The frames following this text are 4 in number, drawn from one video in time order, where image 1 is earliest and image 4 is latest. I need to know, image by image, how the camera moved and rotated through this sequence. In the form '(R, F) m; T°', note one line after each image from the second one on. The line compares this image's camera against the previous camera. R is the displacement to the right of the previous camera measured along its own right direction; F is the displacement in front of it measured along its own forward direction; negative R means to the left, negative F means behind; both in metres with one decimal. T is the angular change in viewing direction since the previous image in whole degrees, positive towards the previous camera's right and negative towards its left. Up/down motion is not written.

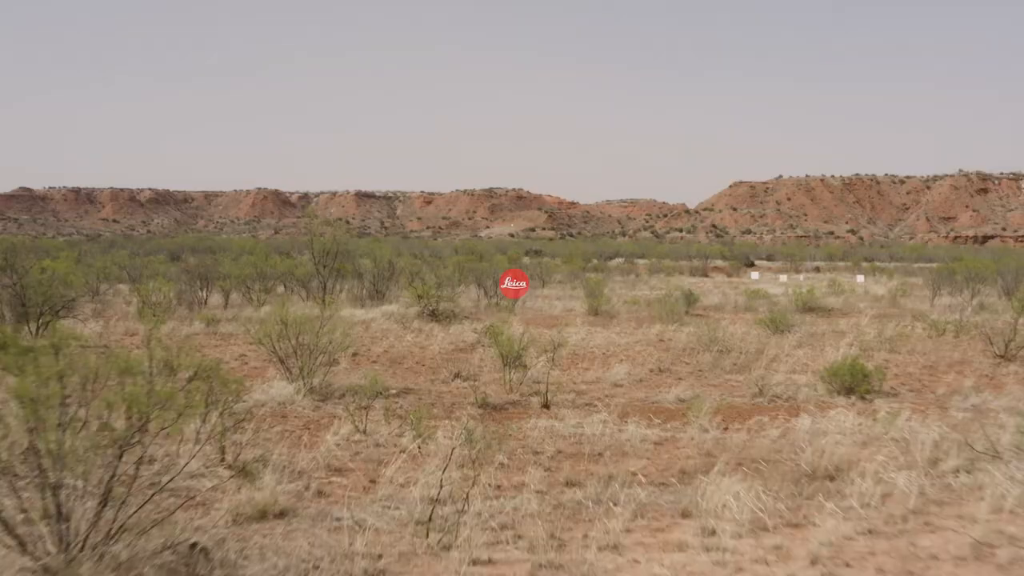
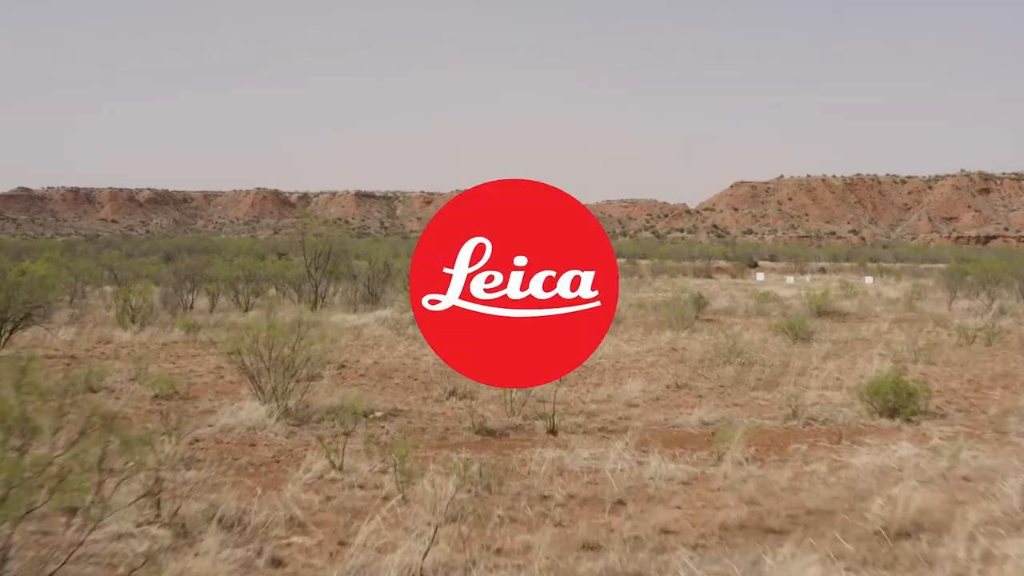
(0.0, +0.9) m; 0°
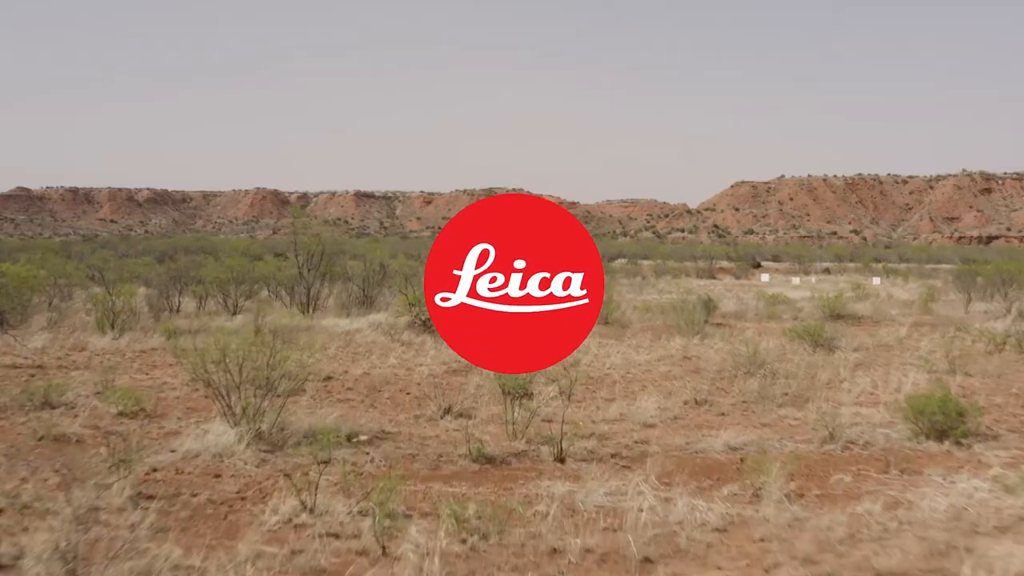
(0.0, +0.8) m; 0°
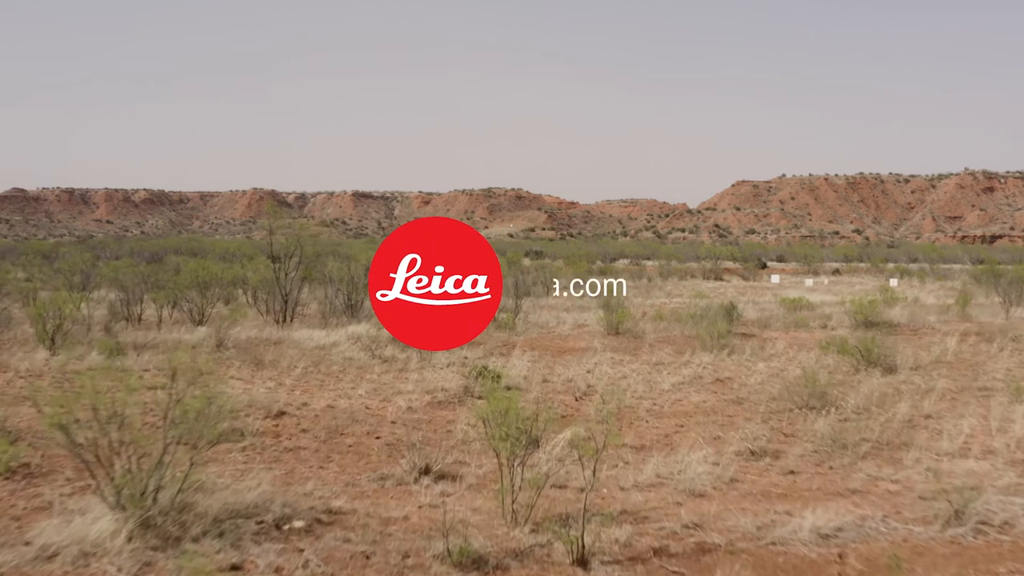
(0.0, +1.8) m; 0°
